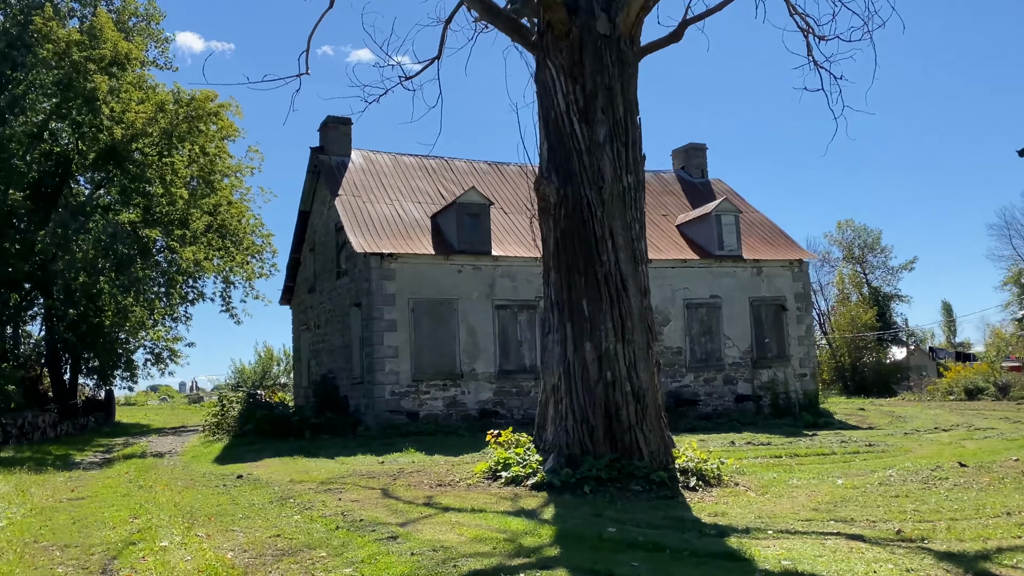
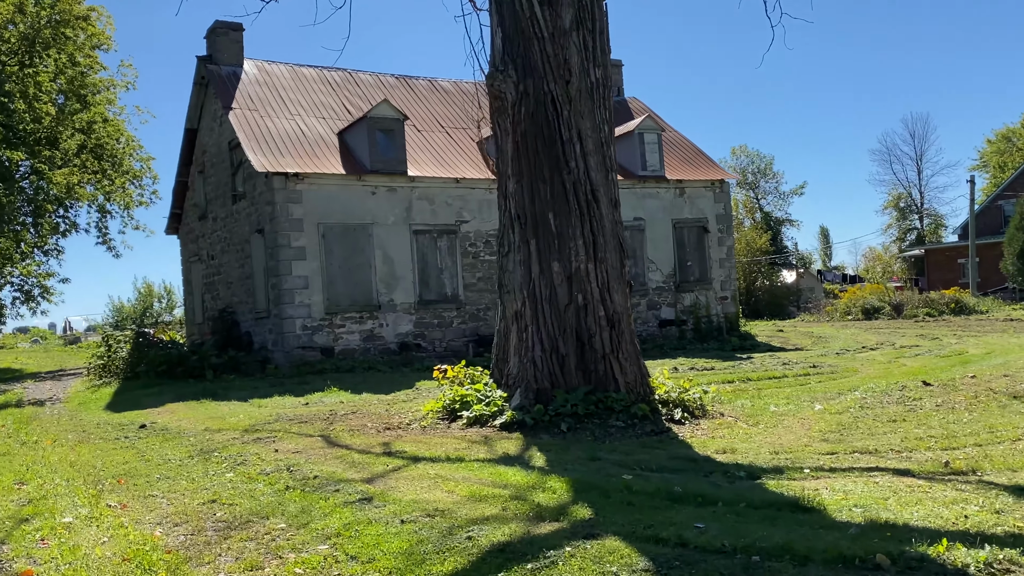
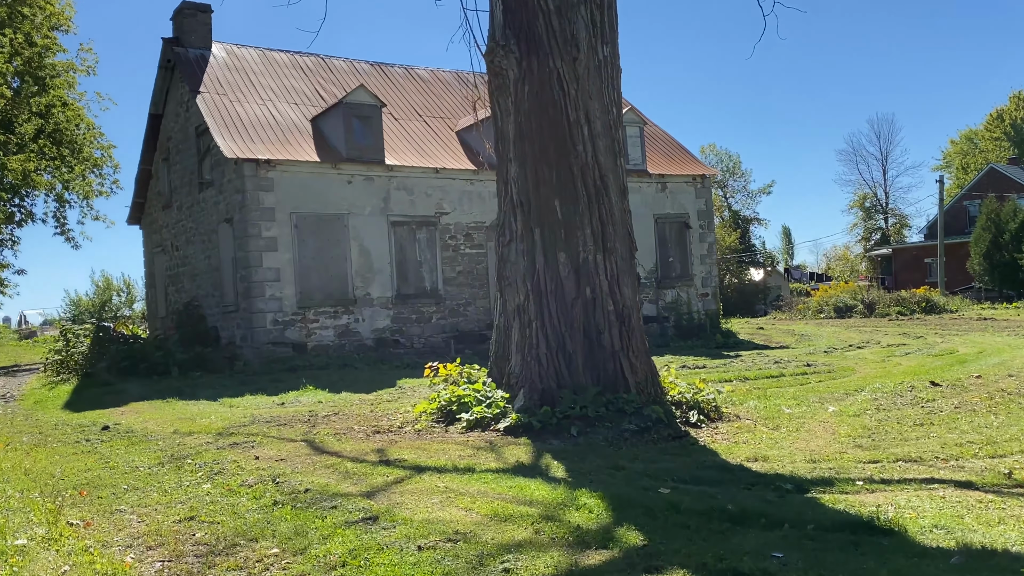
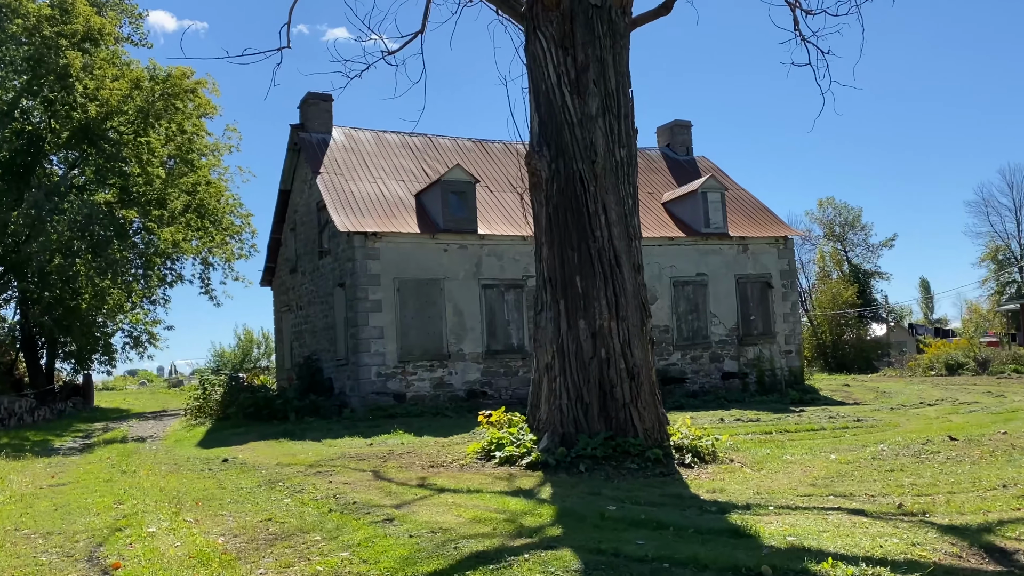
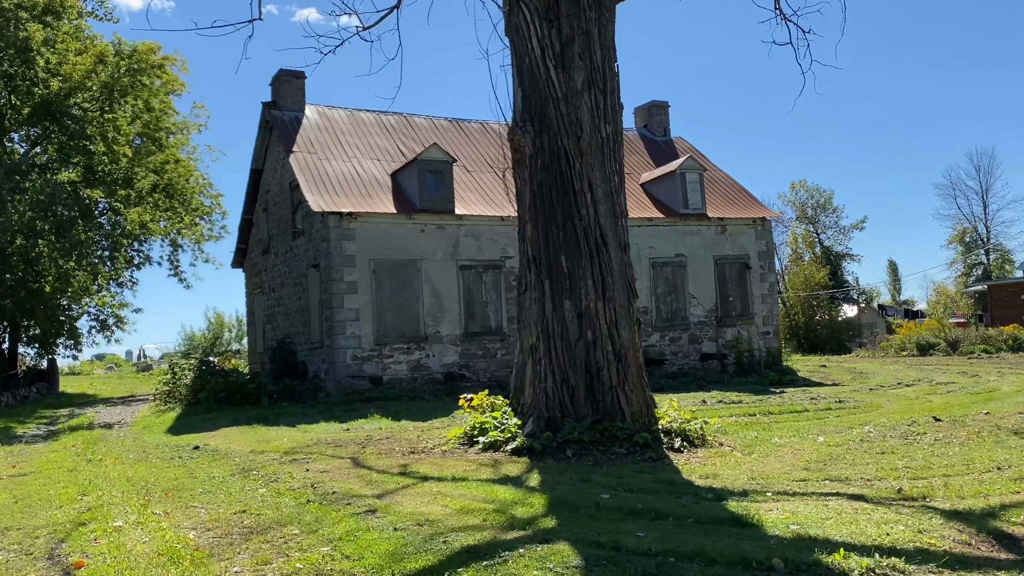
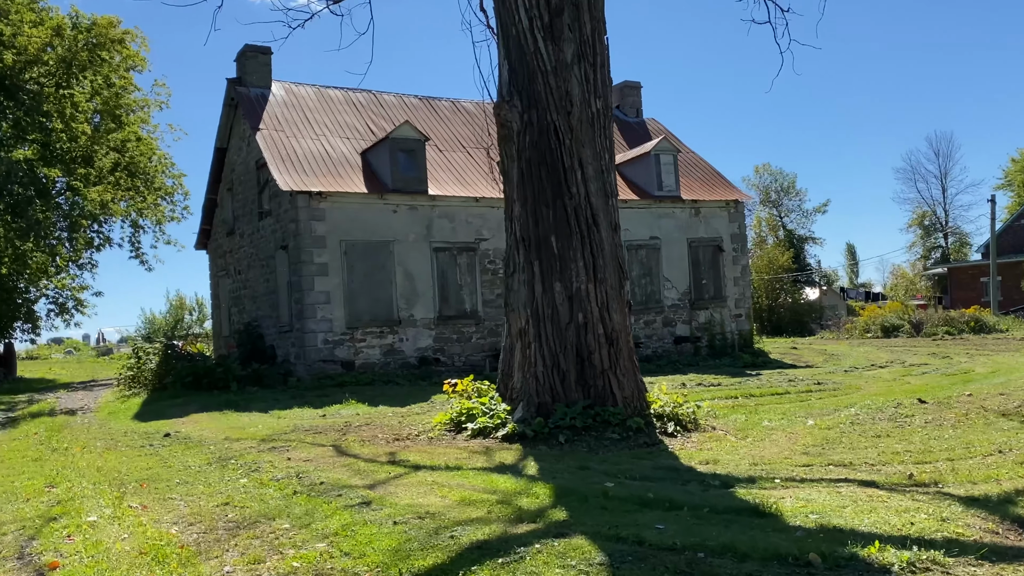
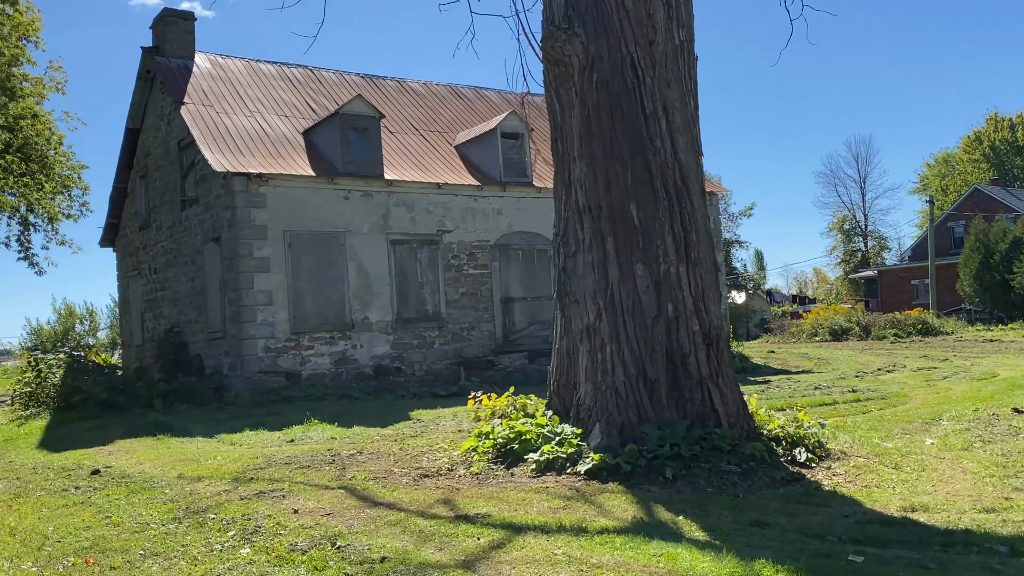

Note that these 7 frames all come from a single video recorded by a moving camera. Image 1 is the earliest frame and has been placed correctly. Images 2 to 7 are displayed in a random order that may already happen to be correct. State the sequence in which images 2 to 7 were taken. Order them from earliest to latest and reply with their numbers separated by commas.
4, 5, 6, 2, 3, 7
